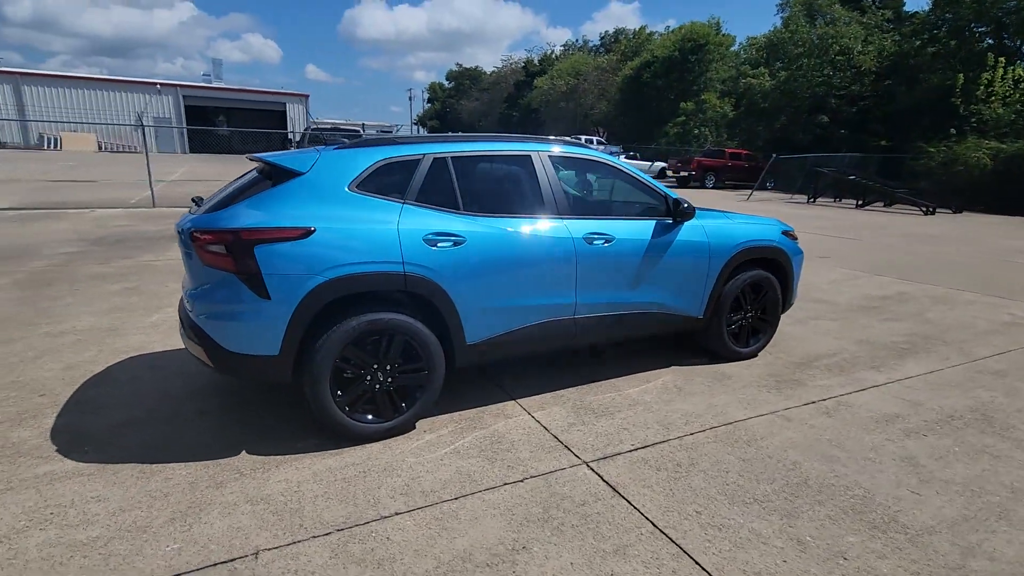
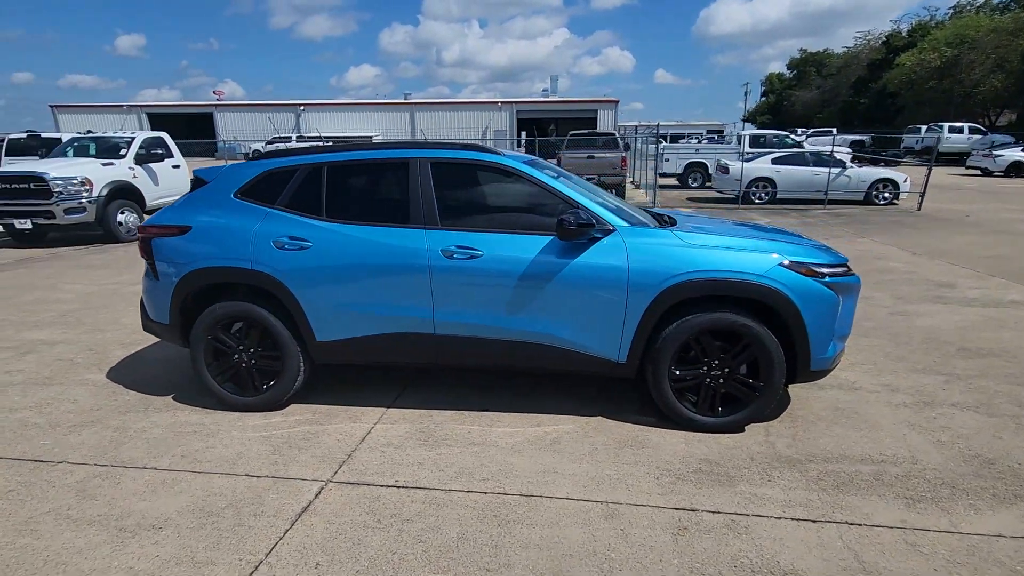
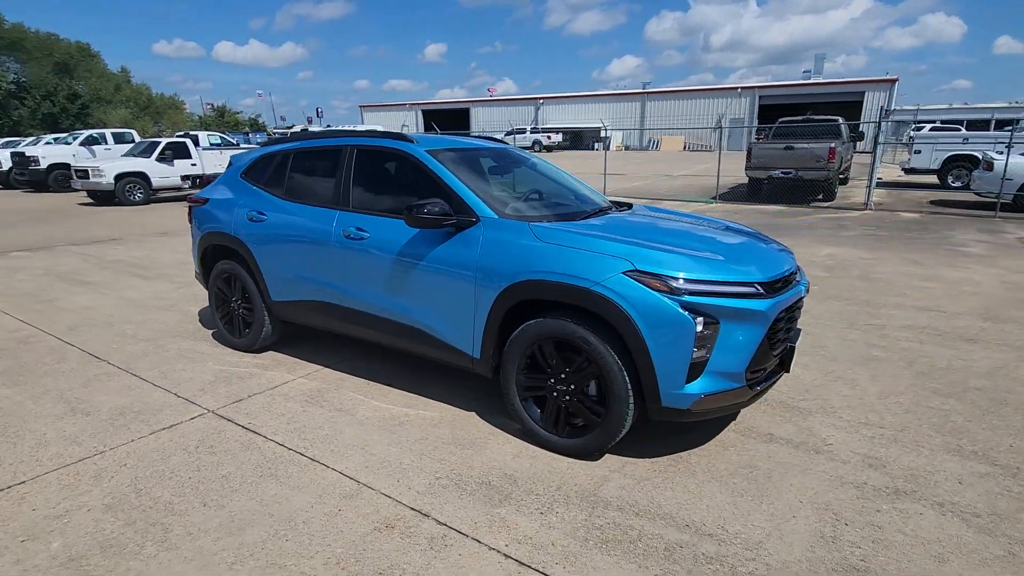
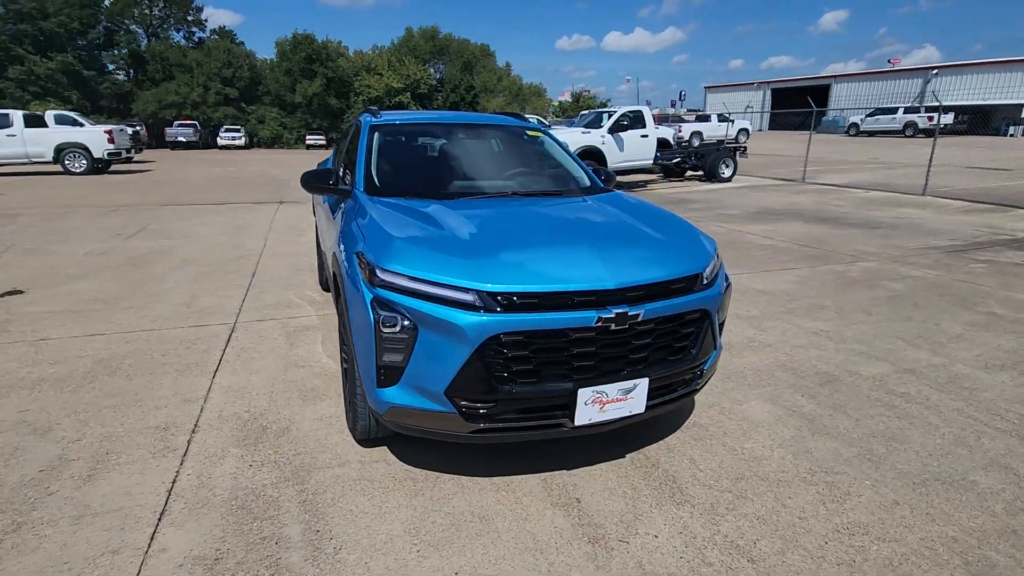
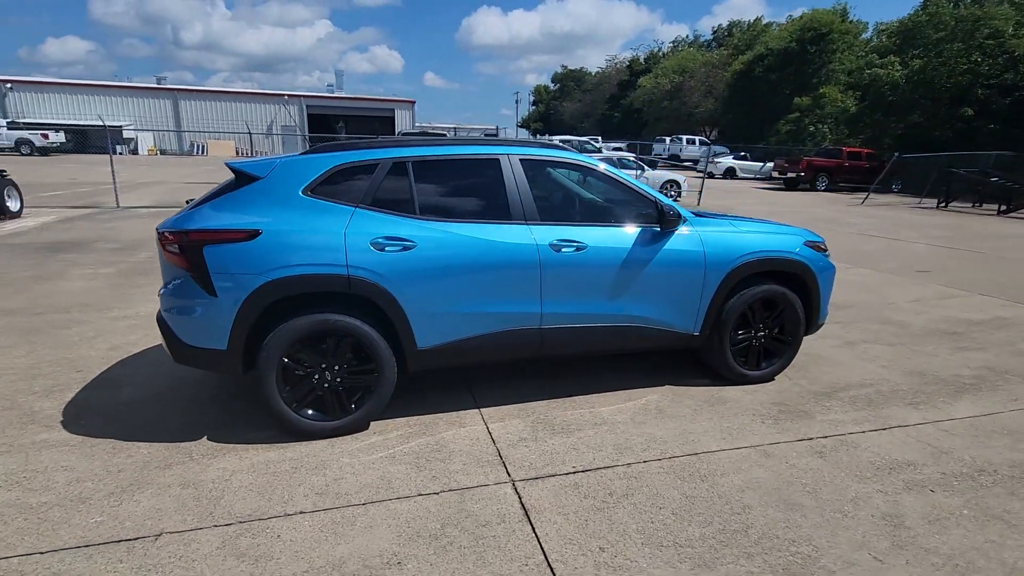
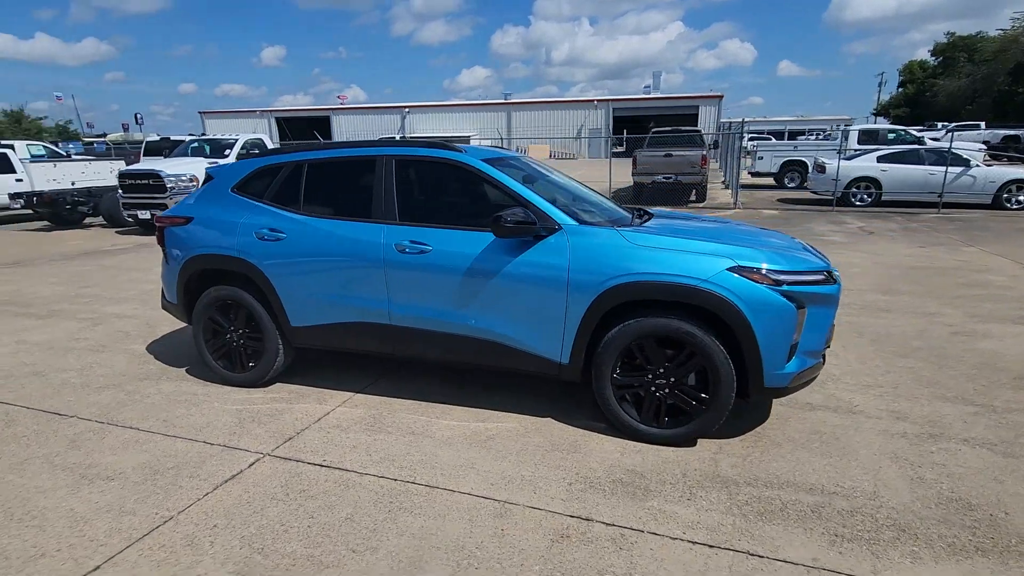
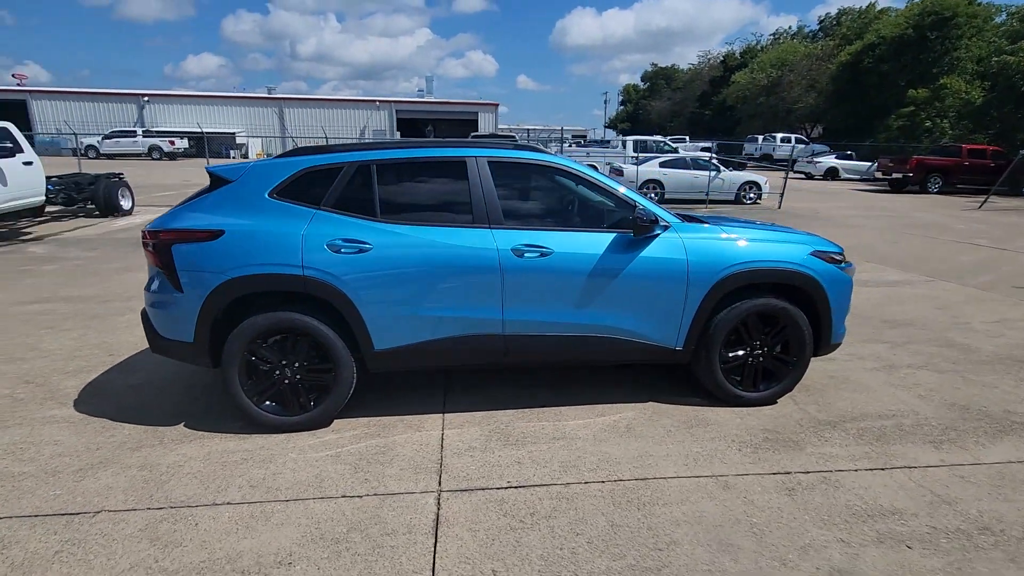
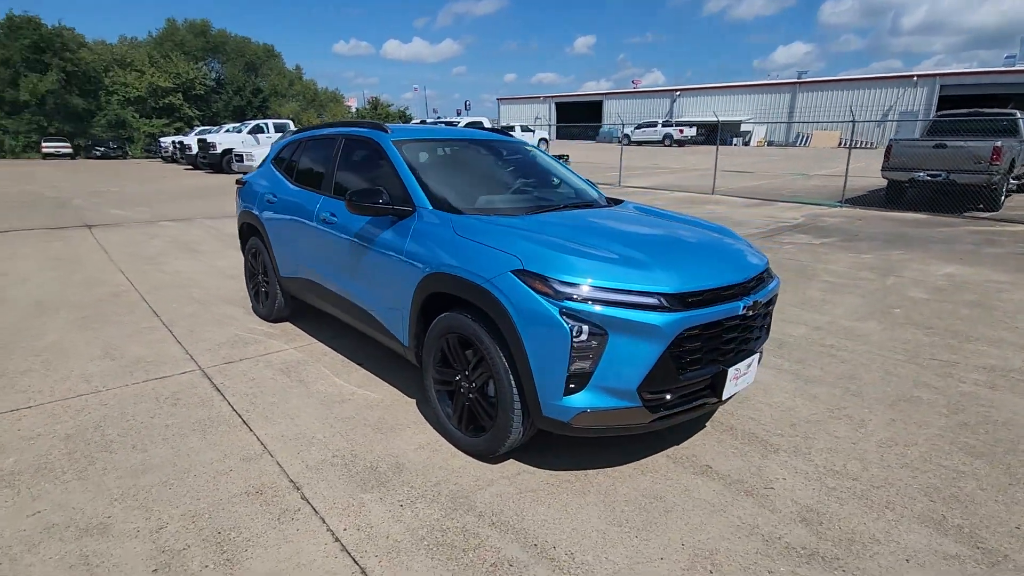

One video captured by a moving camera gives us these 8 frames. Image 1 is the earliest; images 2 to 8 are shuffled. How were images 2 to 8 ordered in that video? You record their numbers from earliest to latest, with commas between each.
5, 7, 2, 6, 3, 8, 4
